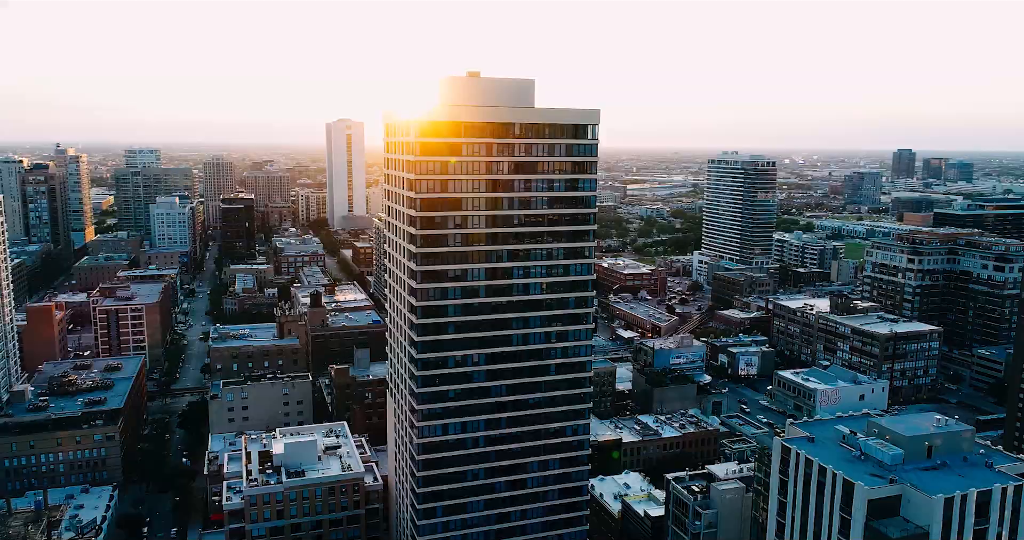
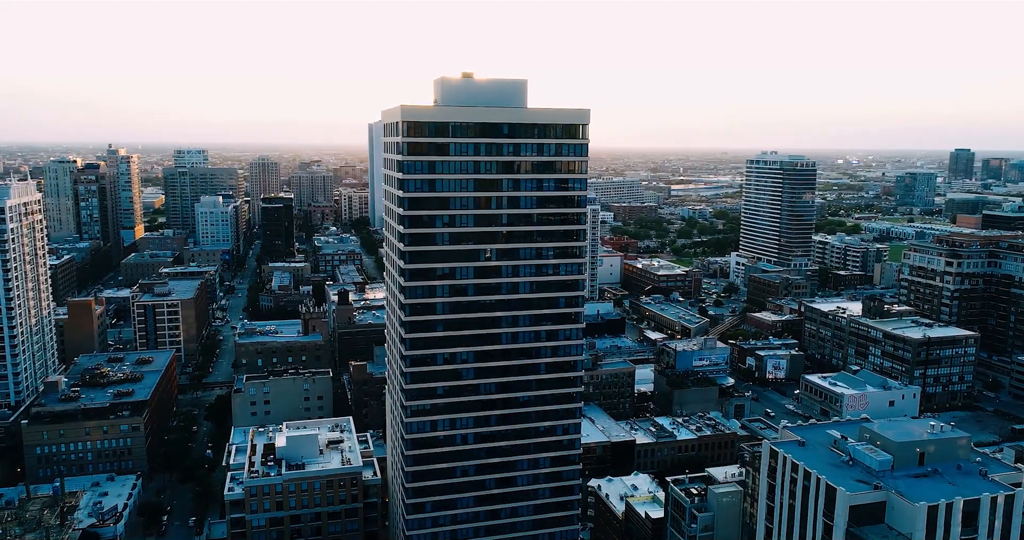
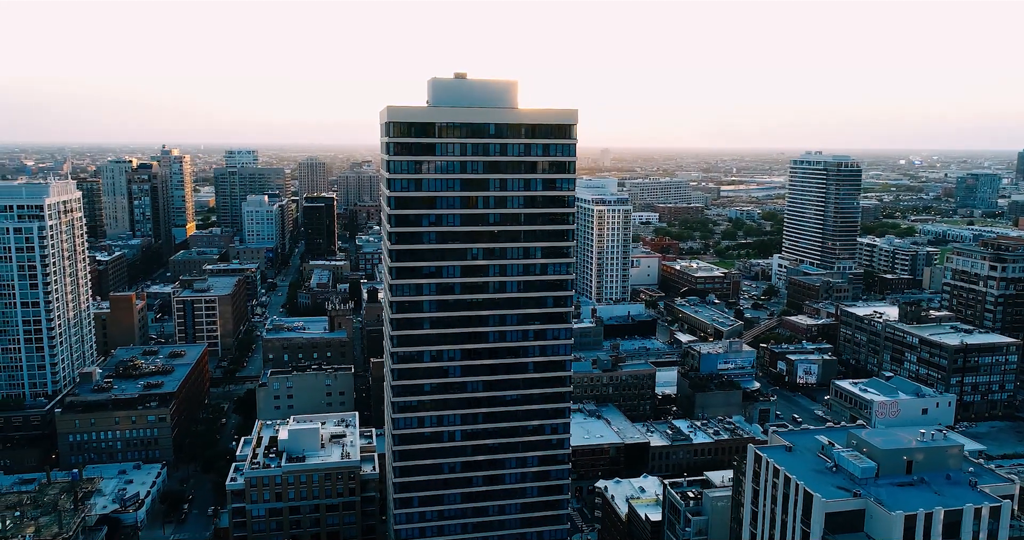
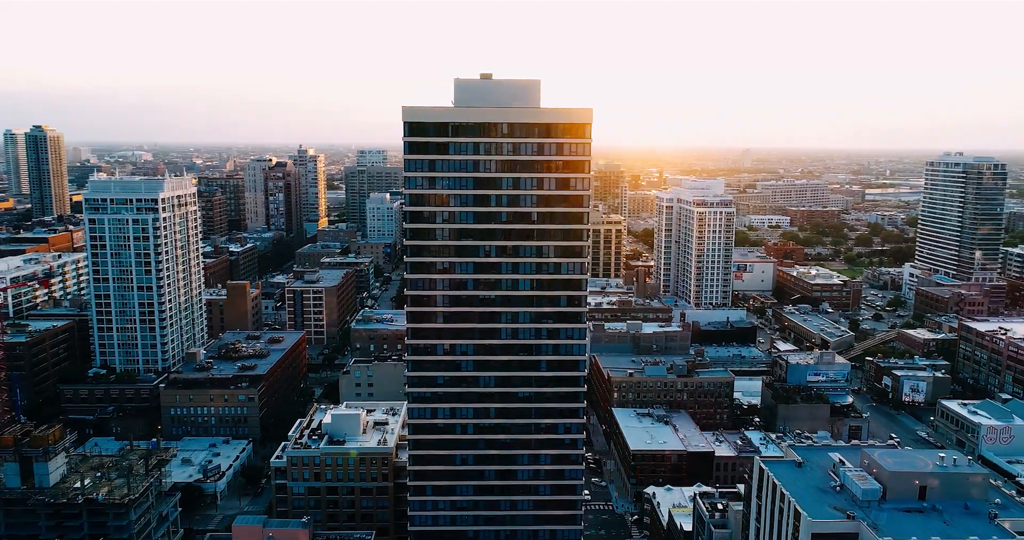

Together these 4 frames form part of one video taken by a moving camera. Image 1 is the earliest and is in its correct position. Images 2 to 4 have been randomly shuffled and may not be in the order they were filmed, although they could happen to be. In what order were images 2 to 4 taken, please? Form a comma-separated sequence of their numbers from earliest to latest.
2, 3, 4
